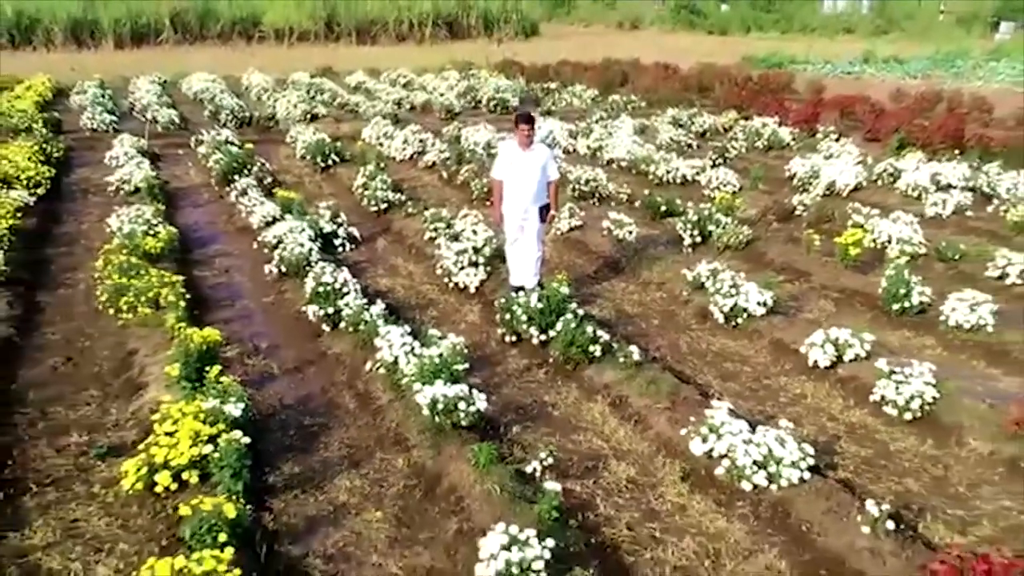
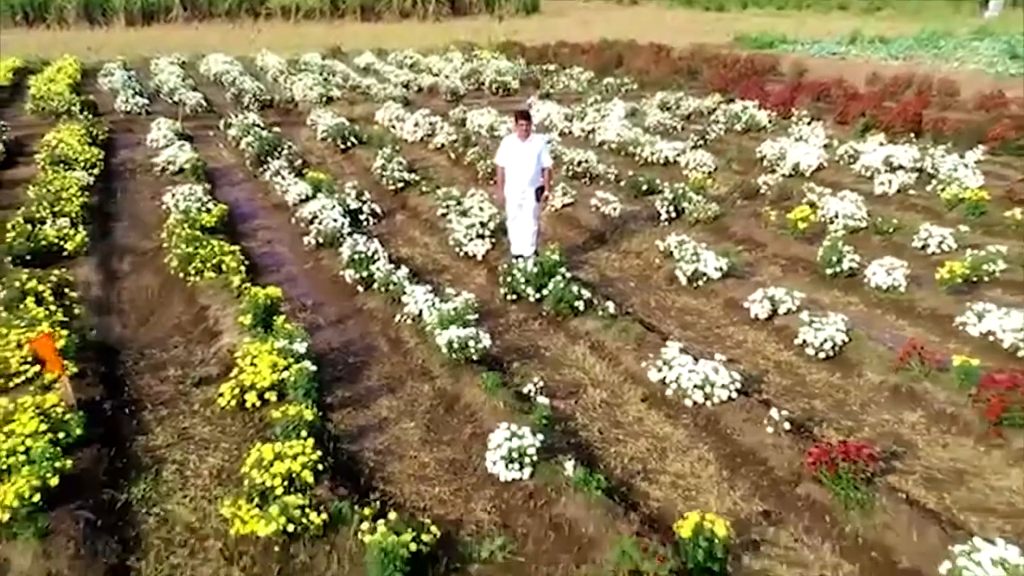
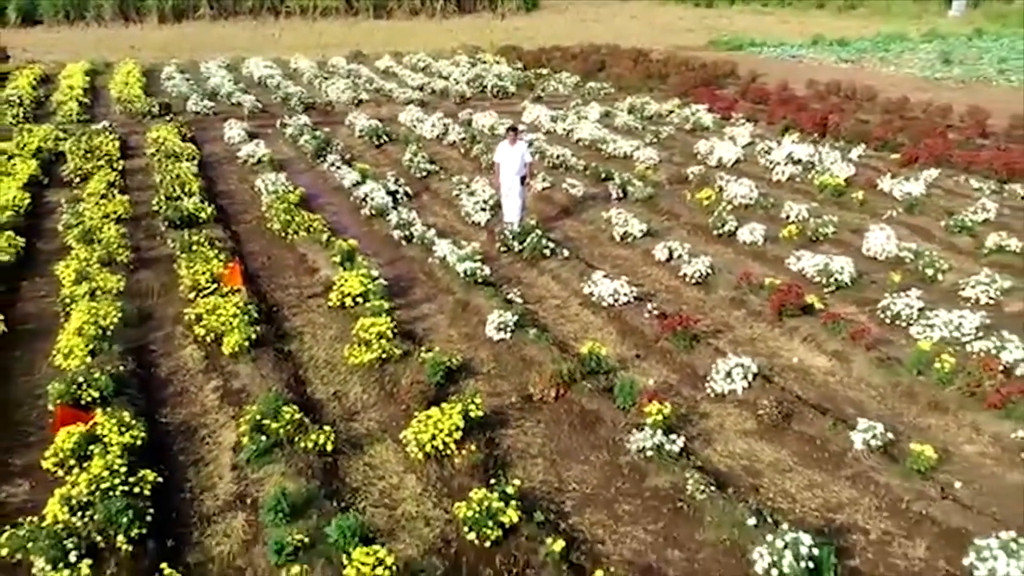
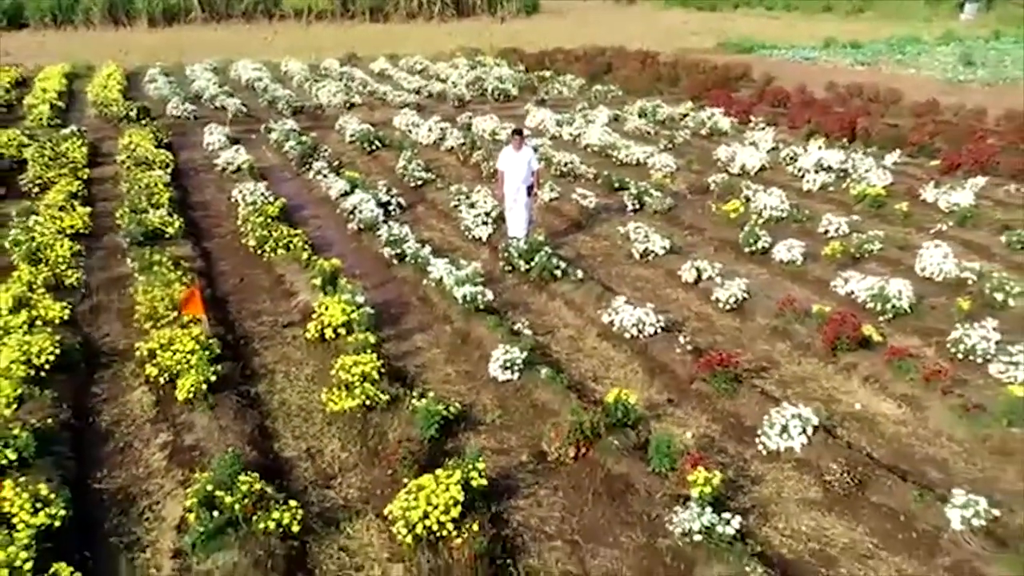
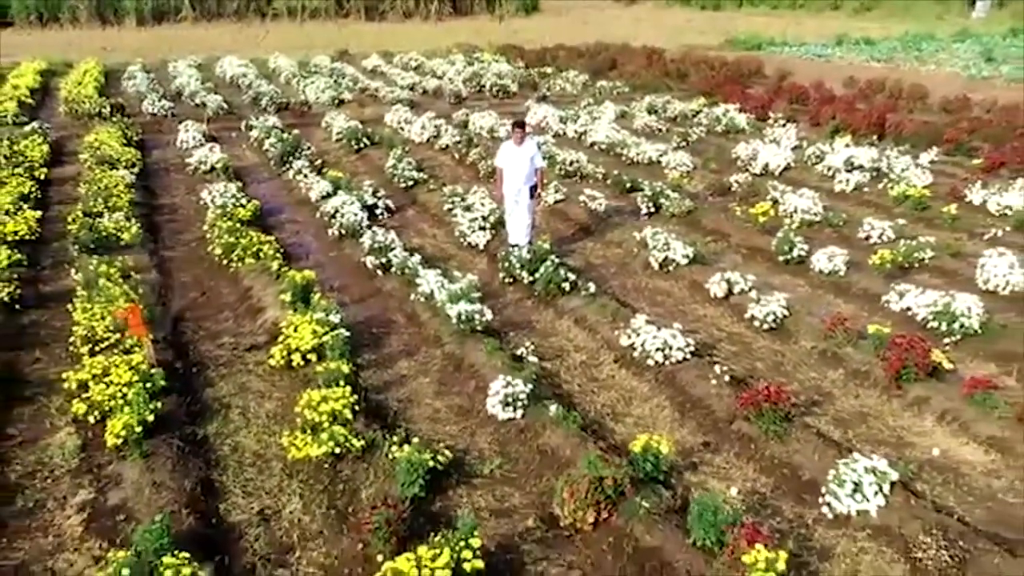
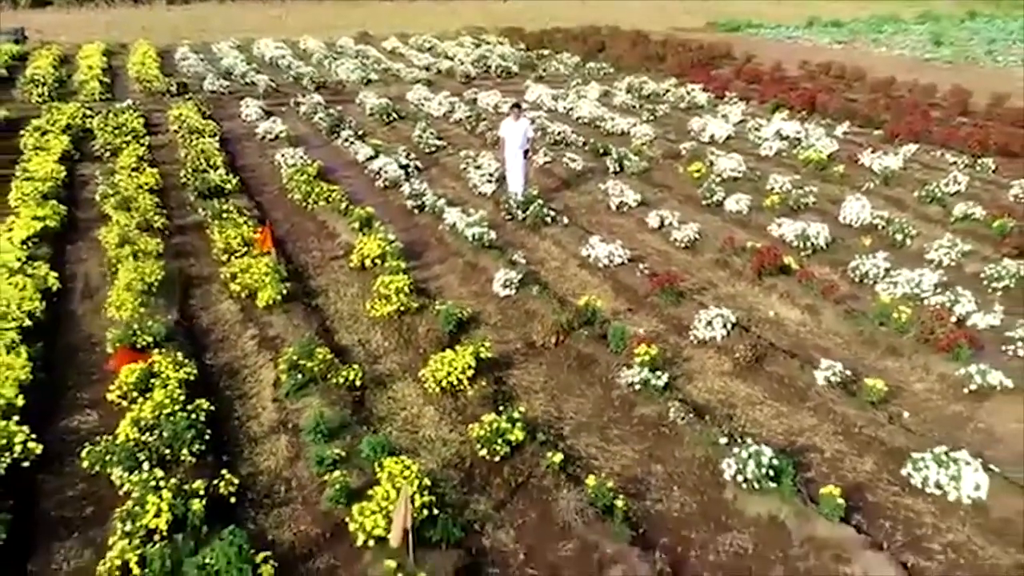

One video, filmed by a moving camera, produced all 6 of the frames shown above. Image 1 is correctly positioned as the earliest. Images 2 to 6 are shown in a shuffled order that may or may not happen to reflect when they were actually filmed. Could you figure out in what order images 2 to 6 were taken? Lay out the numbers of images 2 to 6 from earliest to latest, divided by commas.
2, 5, 4, 3, 6
